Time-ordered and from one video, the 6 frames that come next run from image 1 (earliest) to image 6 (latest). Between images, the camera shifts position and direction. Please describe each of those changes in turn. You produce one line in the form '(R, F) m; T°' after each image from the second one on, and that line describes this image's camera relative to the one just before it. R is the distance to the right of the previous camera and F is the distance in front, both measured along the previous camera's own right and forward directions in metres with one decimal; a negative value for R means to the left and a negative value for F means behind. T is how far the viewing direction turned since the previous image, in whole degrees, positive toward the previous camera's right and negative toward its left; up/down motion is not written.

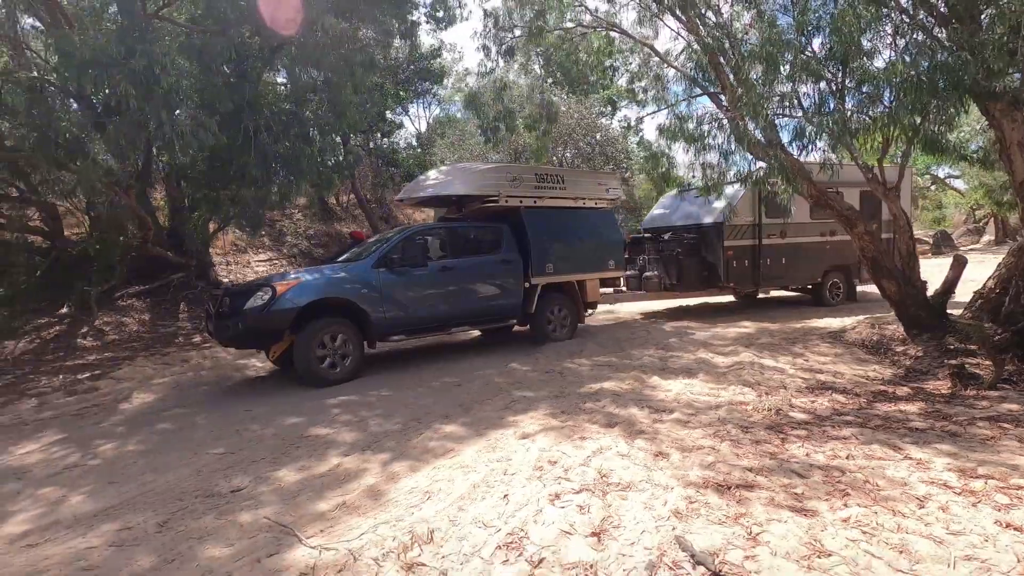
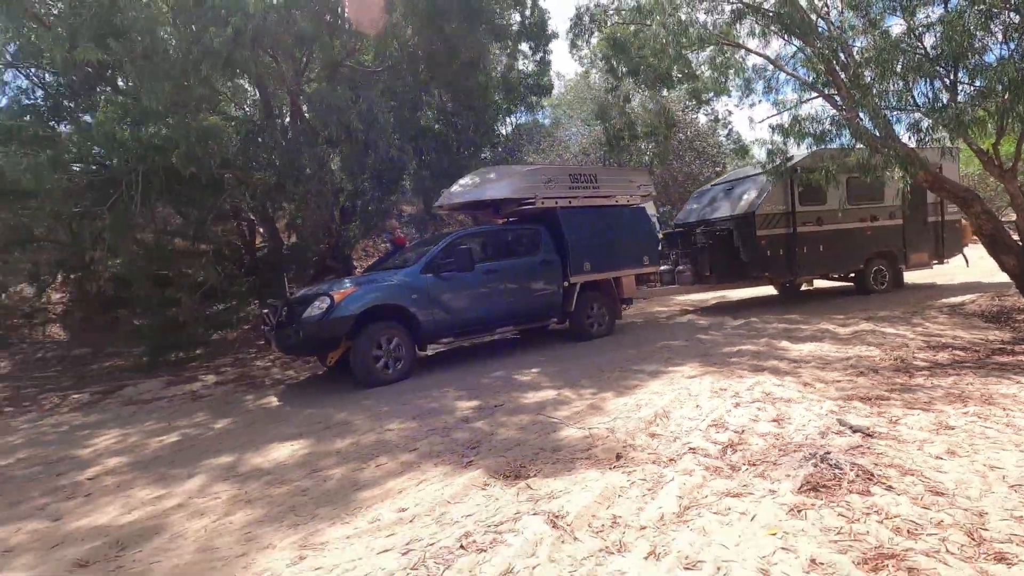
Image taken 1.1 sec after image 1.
(-1.1, -1.8) m; -8°
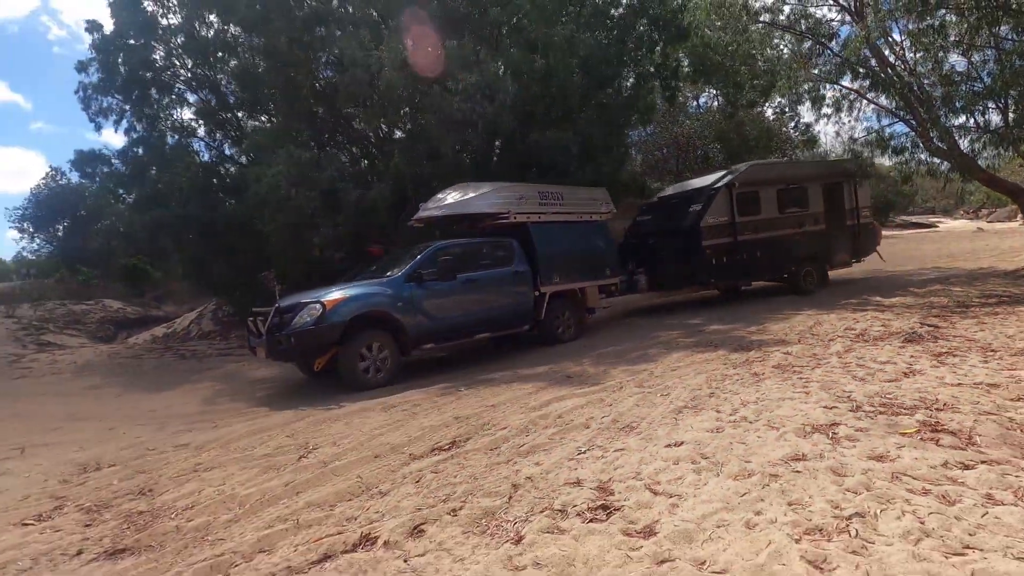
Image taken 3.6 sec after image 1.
(-2.8, -4.3) m; -5°
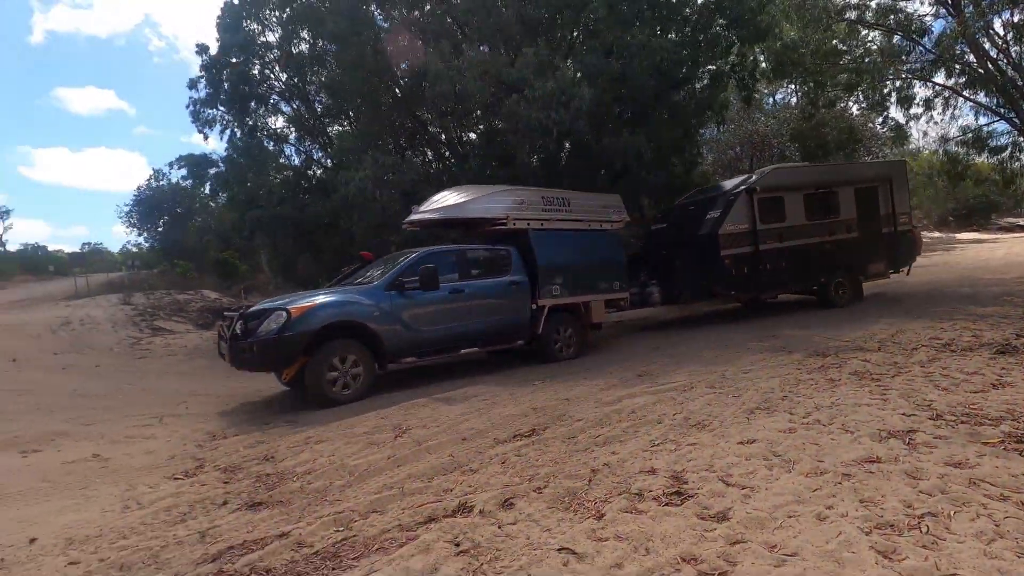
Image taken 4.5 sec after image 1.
(-0.2, -0.4) m; -7°
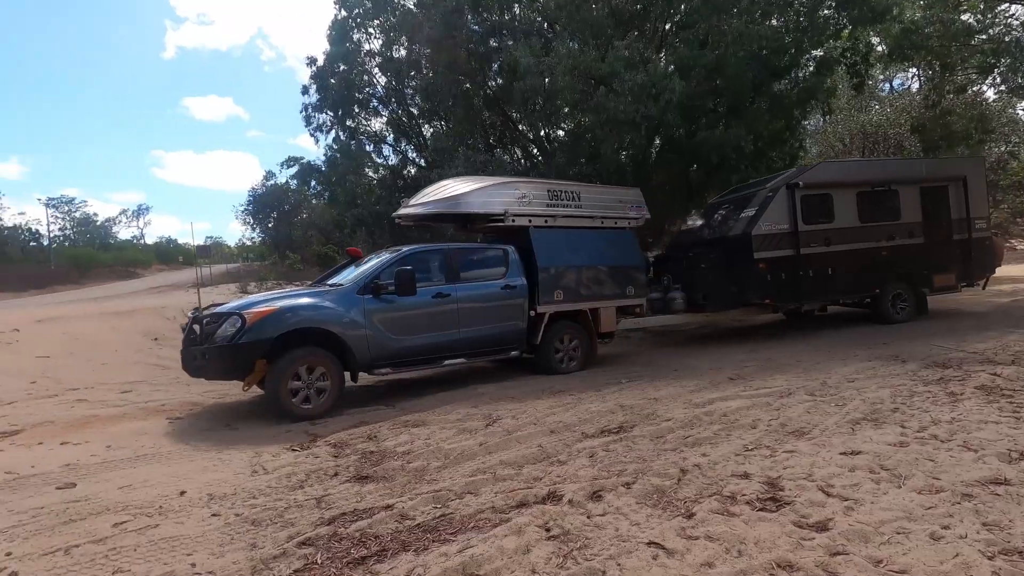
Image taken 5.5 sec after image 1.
(-0.1, -0.2) m; -9°
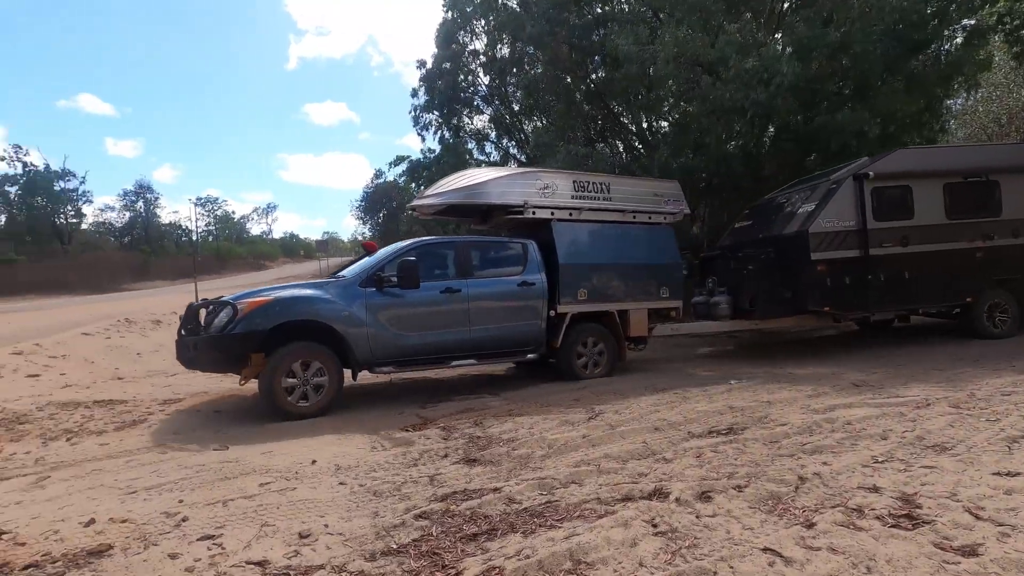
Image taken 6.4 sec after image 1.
(-0.1, -0.1) m; -10°
